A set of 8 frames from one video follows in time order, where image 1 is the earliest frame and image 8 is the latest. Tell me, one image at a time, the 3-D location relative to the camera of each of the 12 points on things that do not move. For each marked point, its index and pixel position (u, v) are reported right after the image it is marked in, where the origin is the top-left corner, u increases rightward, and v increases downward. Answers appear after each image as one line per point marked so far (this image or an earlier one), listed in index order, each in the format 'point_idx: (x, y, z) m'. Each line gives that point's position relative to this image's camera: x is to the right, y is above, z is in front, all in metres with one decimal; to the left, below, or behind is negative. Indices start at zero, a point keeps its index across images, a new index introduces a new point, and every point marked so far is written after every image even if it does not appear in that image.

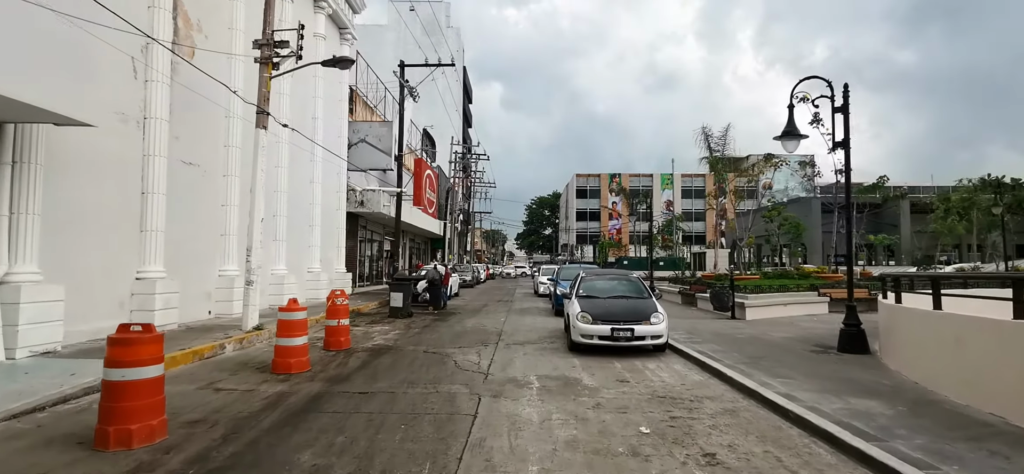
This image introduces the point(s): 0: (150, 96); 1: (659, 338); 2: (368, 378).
0: (-7.7, +3.0, +11.8) m
1: (+2.7, -1.9, +10.2) m
2: (-2.1, -2.1, +8.2) m
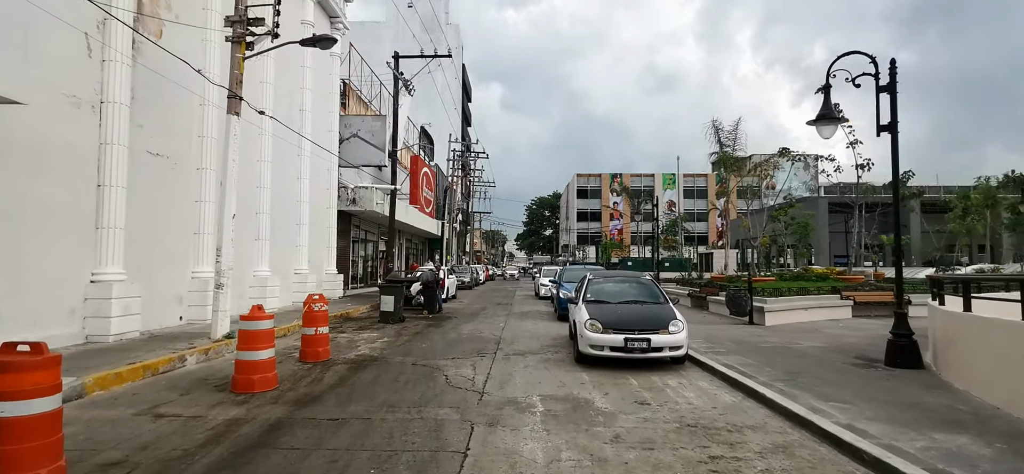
0: (-7.7, +3.0, +10.6) m
1: (+2.7, -1.8, +9.0) m
2: (-2.1, -2.0, +6.9) m
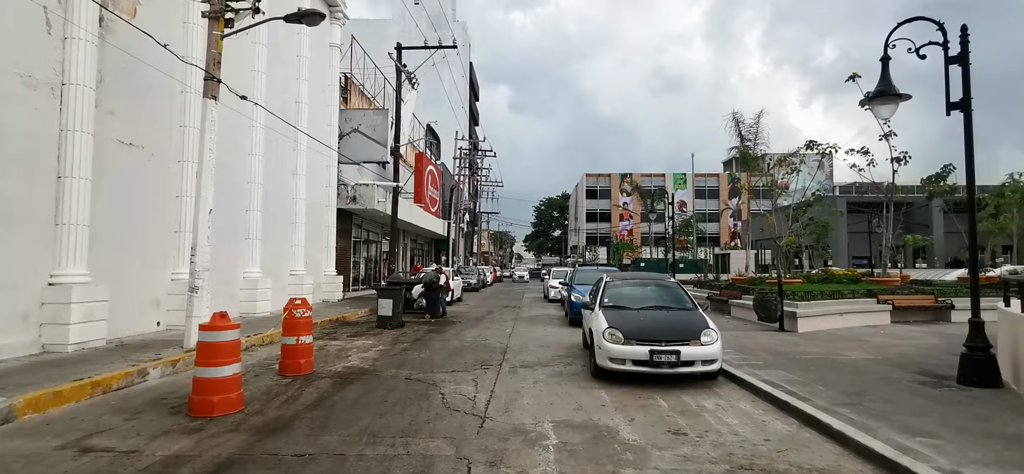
0: (-7.6, +3.1, +9.5) m
1: (+2.8, -1.8, +7.8) m
2: (-2.0, -2.0, +5.8) m
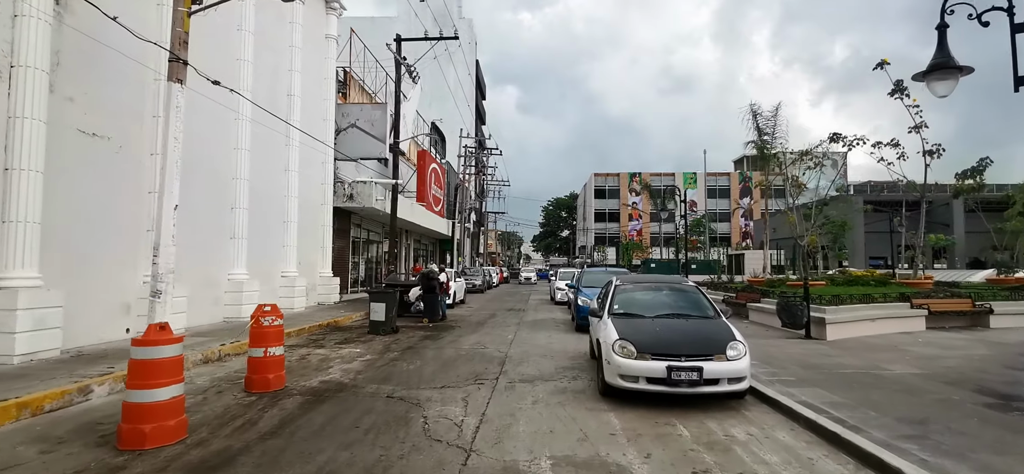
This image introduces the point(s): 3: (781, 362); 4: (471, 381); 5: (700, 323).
0: (-7.6, +3.1, +8.6) m
1: (+2.7, -1.7, +6.7) m
2: (-2.1, -2.0, +4.8) m
3: (+4.4, -2.1, +9.2) m
4: (-0.6, -2.2, +8.3) m
5: (+2.5, -1.1, +7.5) m
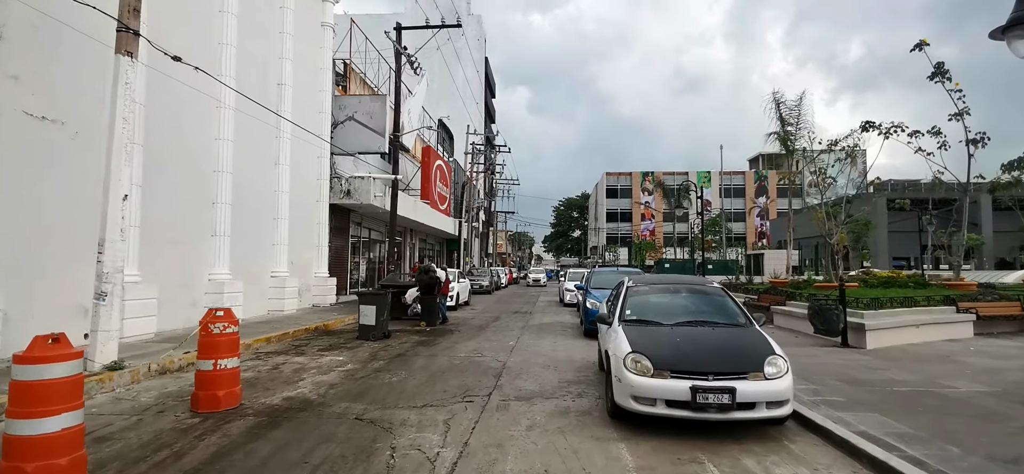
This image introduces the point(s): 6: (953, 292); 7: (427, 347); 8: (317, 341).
0: (-7.7, +3.2, +7.6) m
1: (+2.6, -1.6, +5.4) m
2: (-2.3, -1.9, +3.6) m
3: (+4.4, -2.0, +7.9) m
4: (-0.7, -2.1, +7.1) m
5: (+2.4, -1.1, +6.3) m
6: (+11.2, -1.4, +14.1) m
7: (-1.8, -2.3, +11.9) m
8: (-4.3, -2.3, +12.1) m
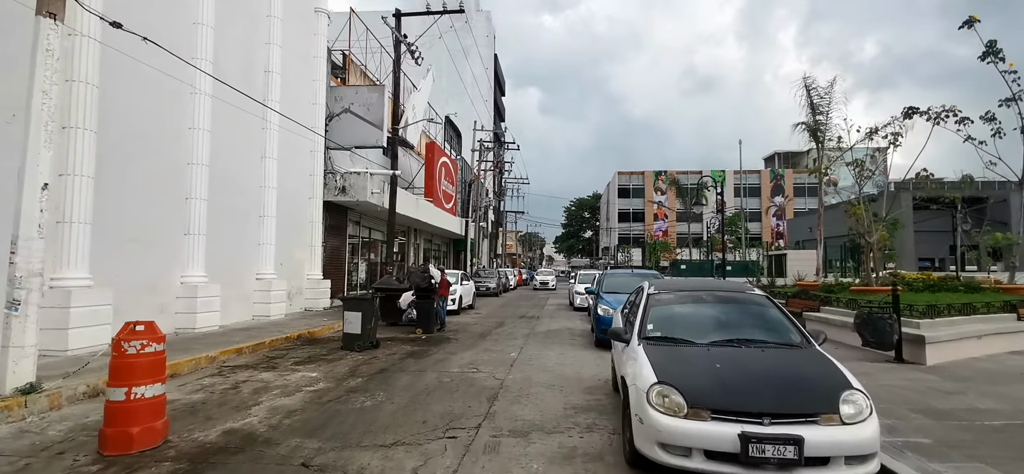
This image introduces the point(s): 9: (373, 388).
0: (-7.8, +3.2, +6.4) m
1: (+2.5, -1.6, +4.0) m
2: (-2.4, -1.8, +2.3) m
3: (+4.3, -1.9, +6.4) m
4: (-0.8, -2.0, +5.8) m
5: (+2.4, -1.0, +4.8) m
6: (+11.3, -1.4, +12.5) m
7: (-1.8, -2.3, +10.5) m
8: (-4.2, -2.2, +10.8) m
9: (-2.0, -2.2, +8.0) m
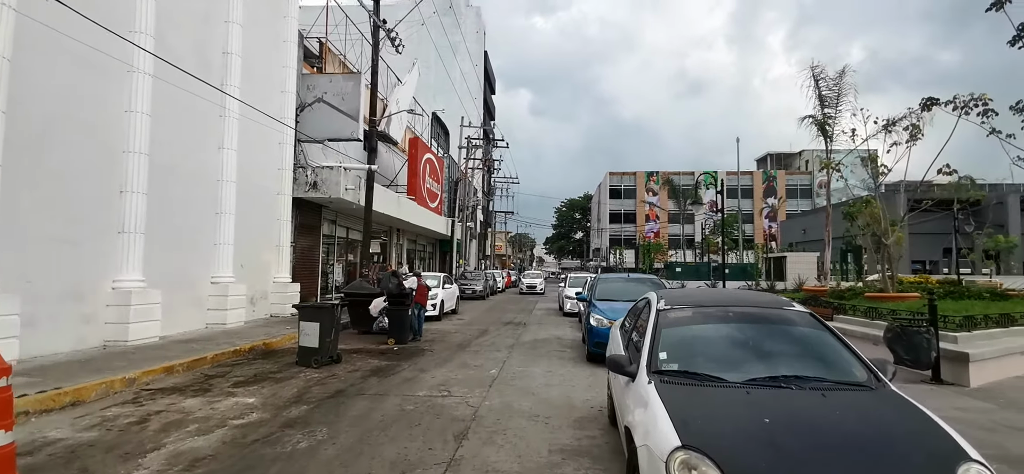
0: (-8.0, +3.3, +4.9) m
1: (+2.3, -1.6, +2.6) m
2: (-2.6, -1.8, +0.8) m
3: (+4.1, -1.9, +5.1) m
4: (-1.0, -2.0, +4.4) m
5: (+2.1, -1.0, +3.5) m
6: (+10.9, -1.4, +11.3) m
7: (-2.1, -2.3, +9.1) m
8: (-4.6, -2.2, +9.4) m
9: (-2.3, -2.1, +6.5) m
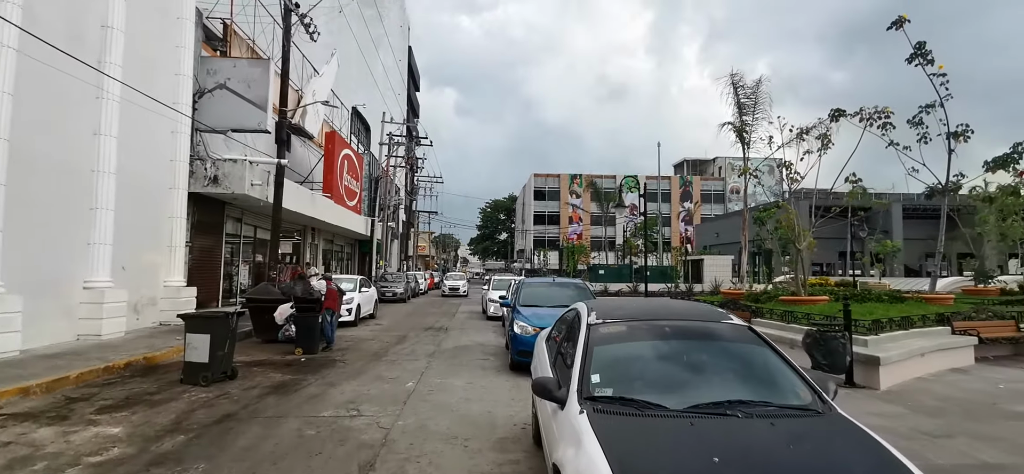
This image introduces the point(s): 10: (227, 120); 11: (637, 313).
0: (-8.6, +3.3, +3.1) m
1: (+1.9, -1.6, +2.3) m
2: (-2.7, -1.8, -0.1) m
3: (+3.3, -2.0, +5.0) m
4: (-1.6, -2.0, +3.6) m
5: (+1.6, -1.1, +3.1) m
6: (+9.3, -1.5, +12.1) m
7: (-3.4, -2.3, +8.1) m
8: (-5.8, -2.2, +8.1) m
9: (-3.2, -2.2, +5.6) m
10: (-8.7, +3.6, +17.1) m
11: (+1.1, -0.6, +4.5) m
